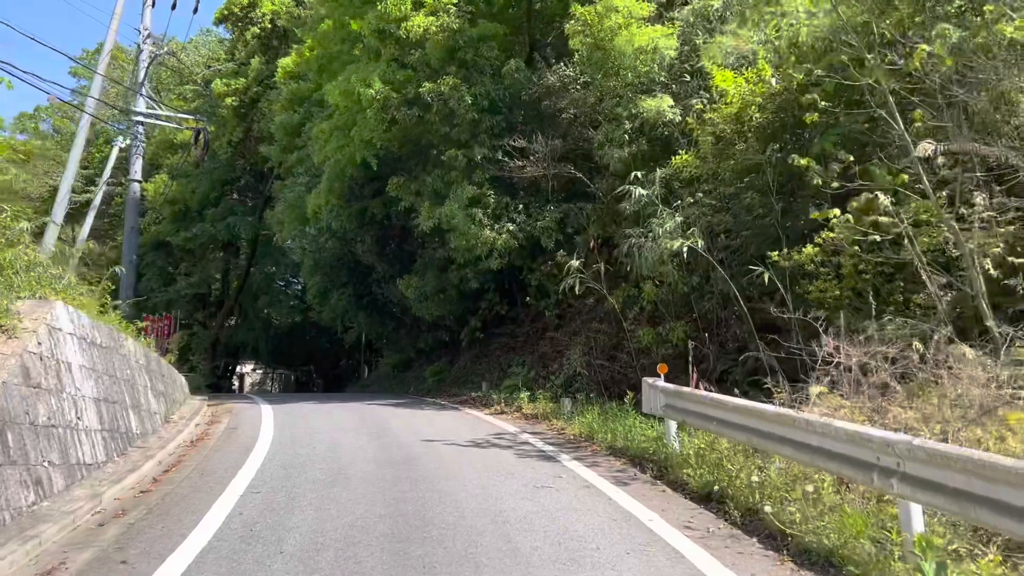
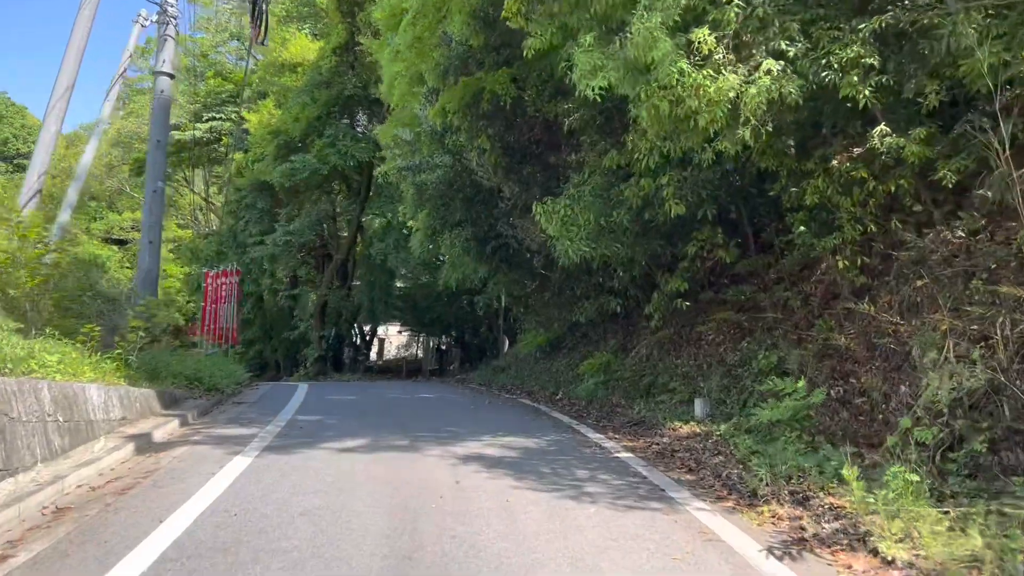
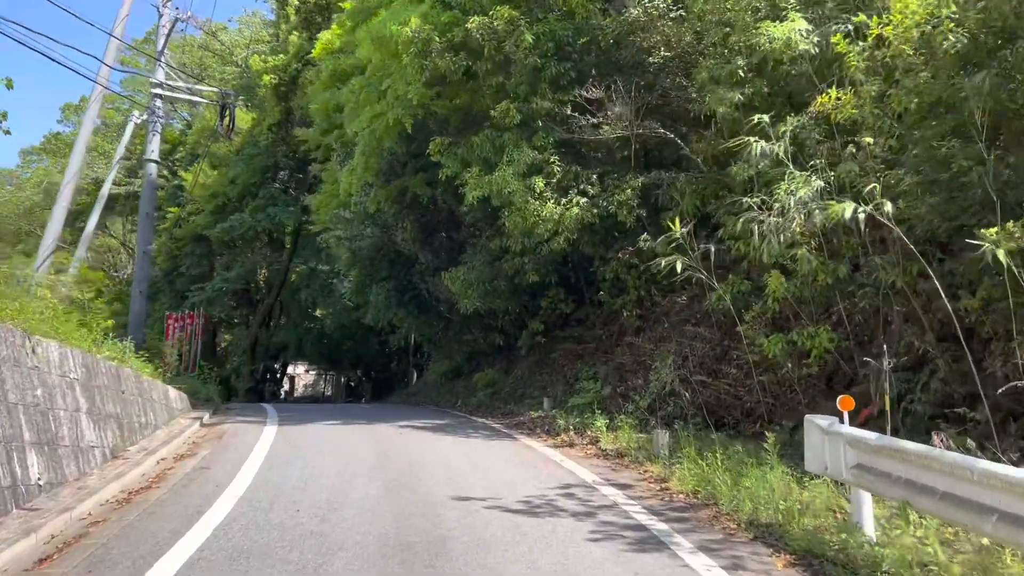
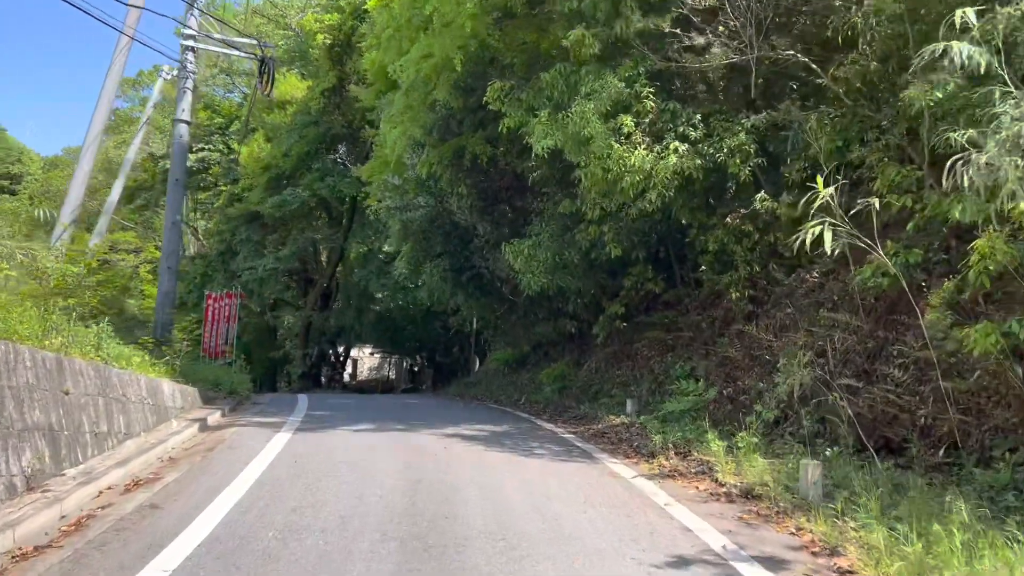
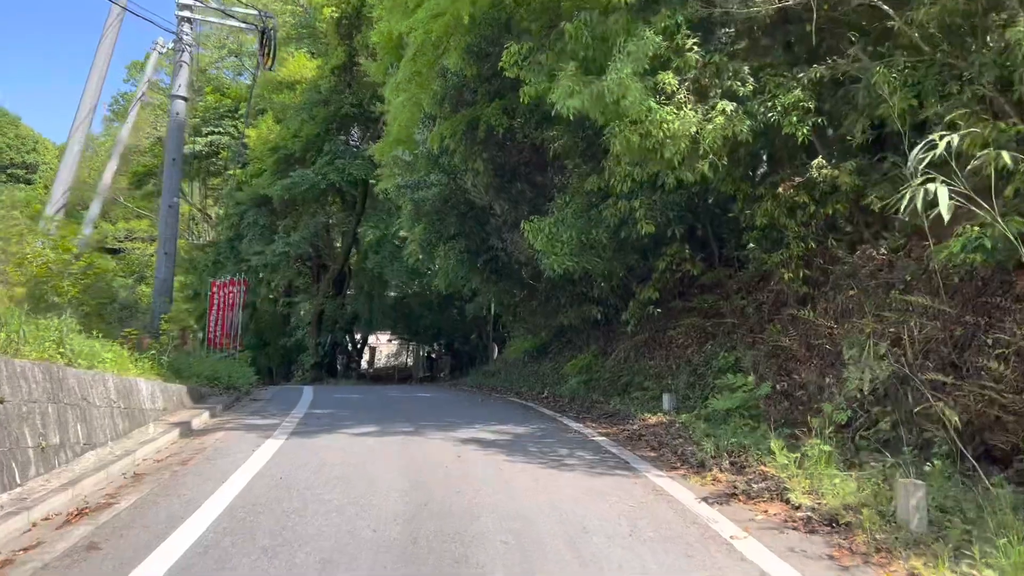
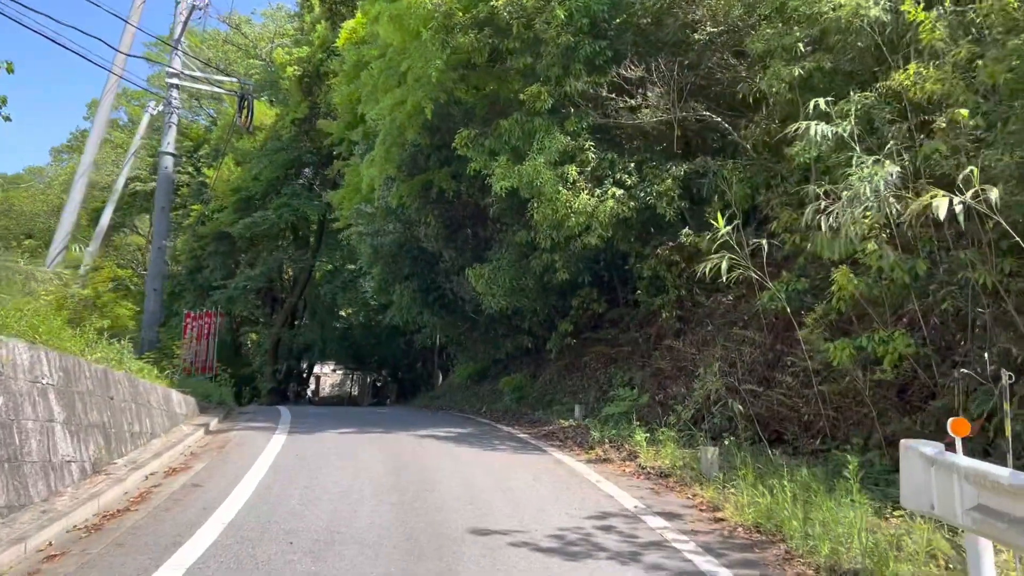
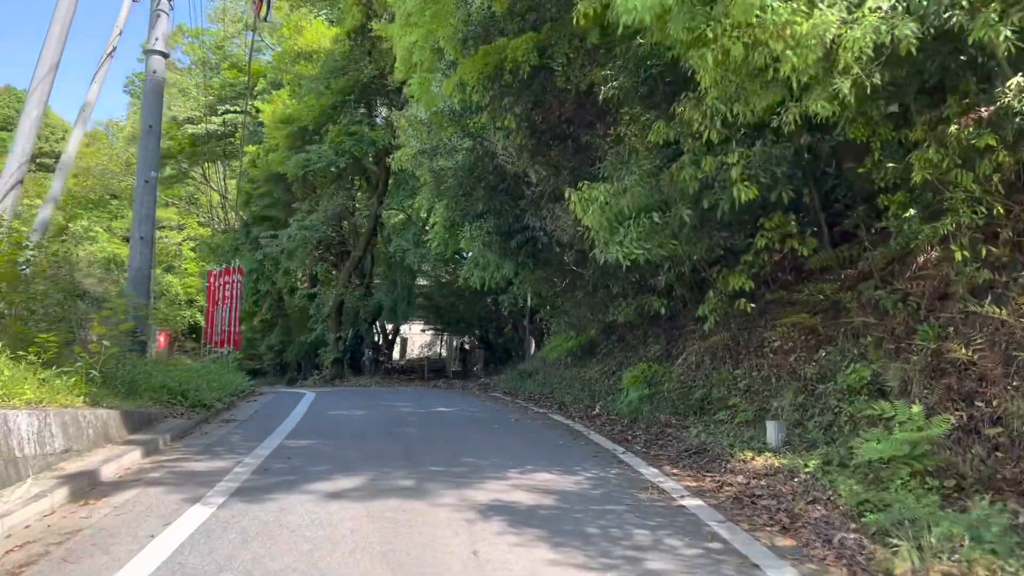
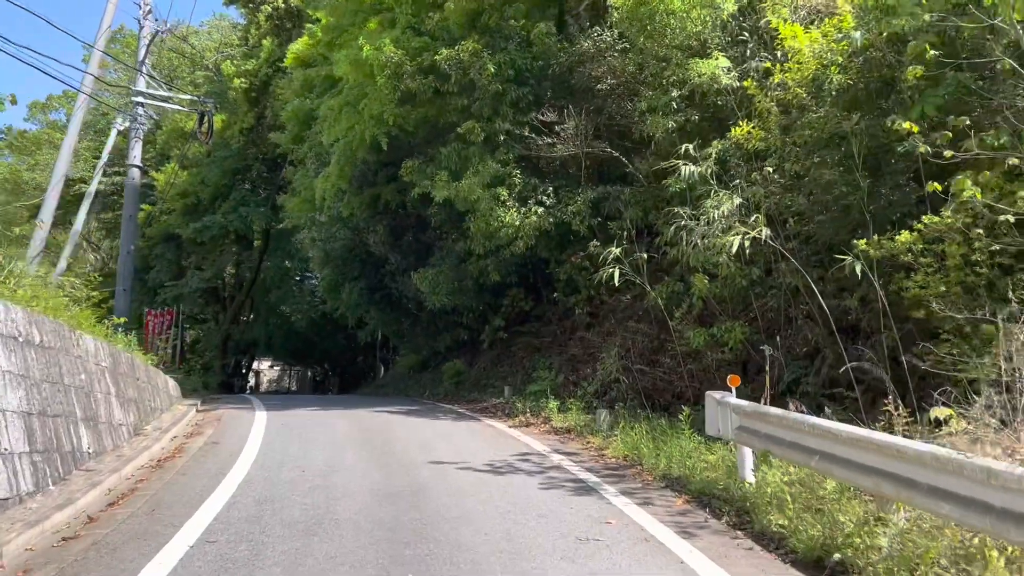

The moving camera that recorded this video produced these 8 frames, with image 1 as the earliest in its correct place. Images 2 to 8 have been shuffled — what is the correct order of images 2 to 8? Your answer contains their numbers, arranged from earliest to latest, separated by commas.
8, 3, 6, 4, 5, 2, 7
